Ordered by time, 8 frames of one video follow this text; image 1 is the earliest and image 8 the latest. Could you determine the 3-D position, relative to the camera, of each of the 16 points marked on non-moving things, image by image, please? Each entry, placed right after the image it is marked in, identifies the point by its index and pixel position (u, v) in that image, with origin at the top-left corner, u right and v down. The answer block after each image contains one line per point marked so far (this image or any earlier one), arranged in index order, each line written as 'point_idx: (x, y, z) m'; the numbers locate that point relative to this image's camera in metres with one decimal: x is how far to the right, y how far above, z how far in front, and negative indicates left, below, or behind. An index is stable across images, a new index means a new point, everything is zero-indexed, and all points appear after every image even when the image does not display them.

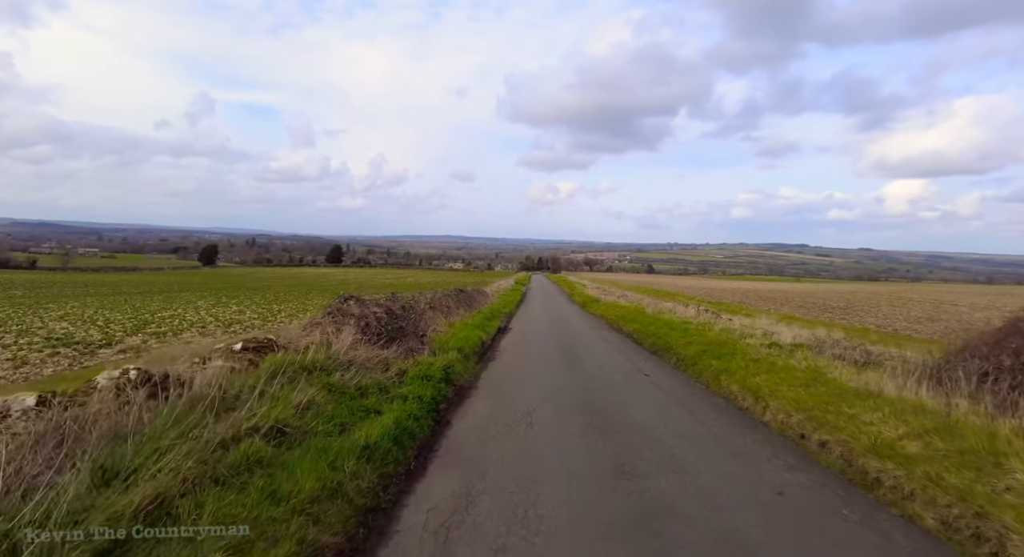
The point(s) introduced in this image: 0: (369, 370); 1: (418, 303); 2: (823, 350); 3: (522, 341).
0: (-2.3, -1.5, +7.6) m
1: (-3.2, -0.8, +15.3) m
2: (+7.8, -1.8, +11.6) m
3: (+0.4, -2.2, +16.4) m
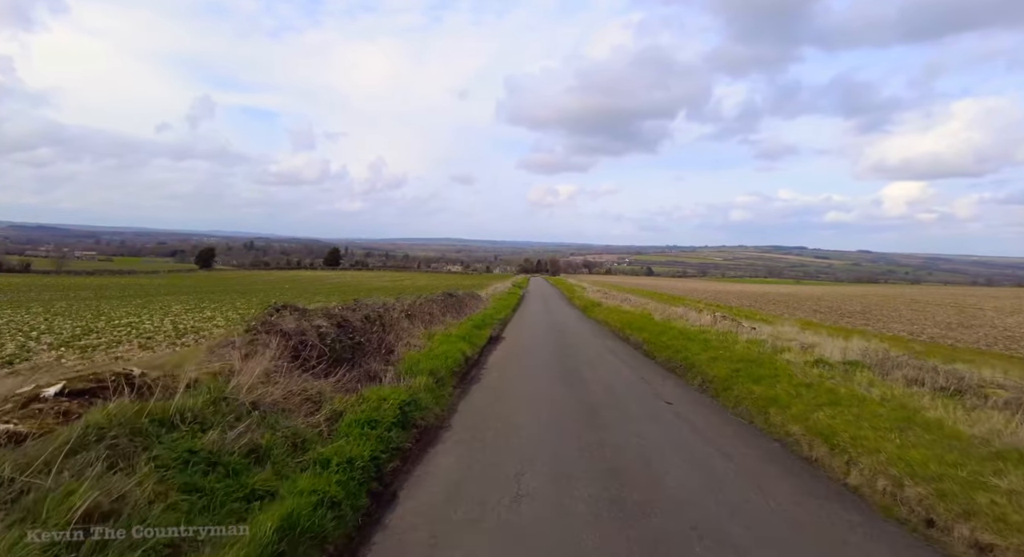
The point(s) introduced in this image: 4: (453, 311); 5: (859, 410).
0: (-2.6, -1.6, +5.3) m
1: (-3.5, -0.9, +13.0) m
2: (+7.6, -1.8, +9.3) m
3: (+0.1, -2.3, +14.1) m
4: (-2.5, -1.5, +19.8) m
5: (+5.1, -1.9, +6.8) m
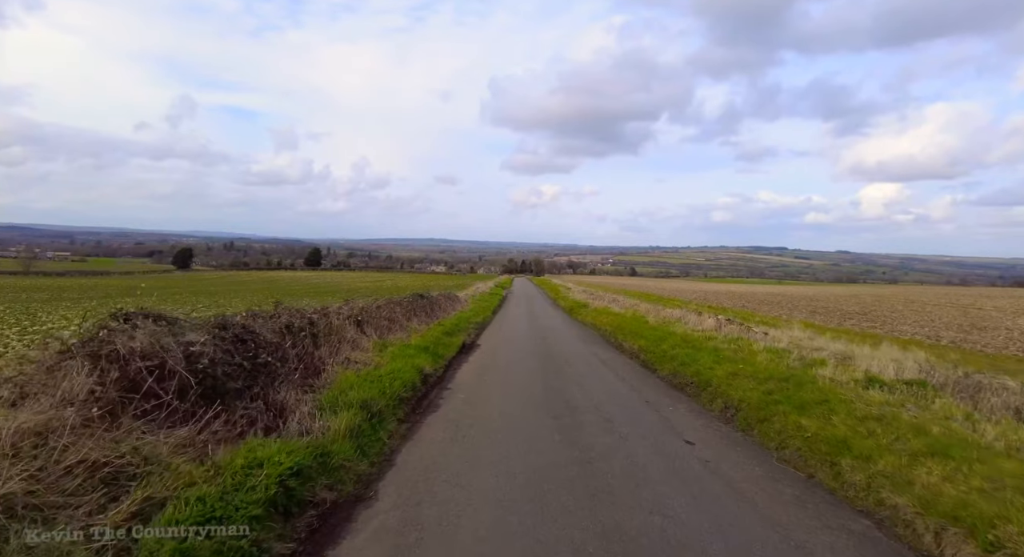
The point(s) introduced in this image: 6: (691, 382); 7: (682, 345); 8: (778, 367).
0: (-3.0, -1.5, +2.8) m
1: (-4.1, -0.8, +10.4) m
2: (+7.0, -1.7, +7.2) m
3: (-0.5, -2.3, +11.7) m
4: (-3.4, -1.4, +17.3) m
5: (+4.7, -1.9, +4.6) m
6: (+3.8, -2.2, +9.7) m
7: (+4.9, -1.9, +13.3) m
8: (+5.5, -1.8, +9.5) m
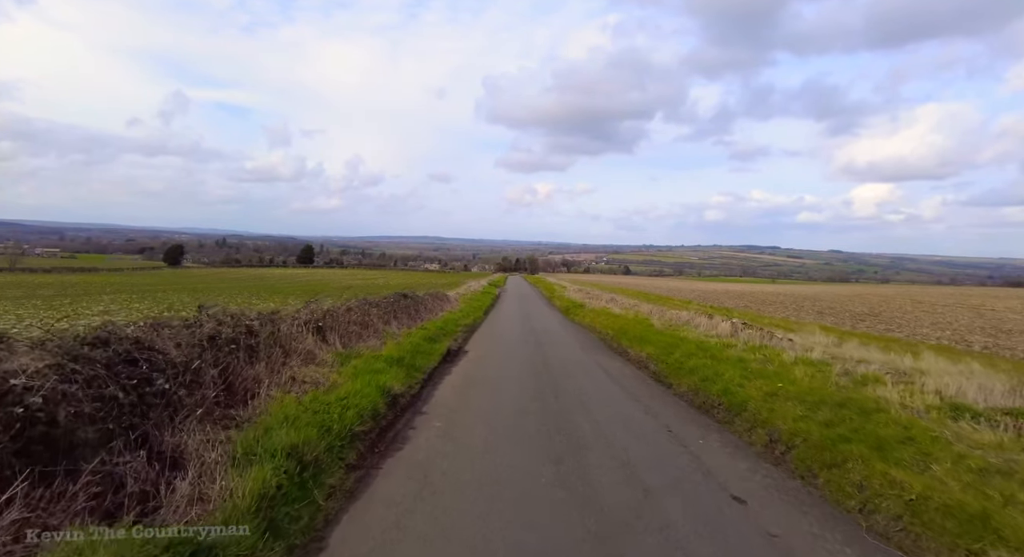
0: (-3.1, -1.5, +1.0) m
1: (-4.3, -0.8, +8.6) m
2: (+6.9, -1.8, +5.5) m
3: (-0.7, -2.3, +9.9) m
4: (-3.7, -1.4, +15.5) m
5: (+4.6, -1.9, +2.9) m
6: (+3.6, -2.2, +8.0) m
7: (+4.6, -1.9, +11.6) m
8: (+5.3, -1.8, +7.8) m
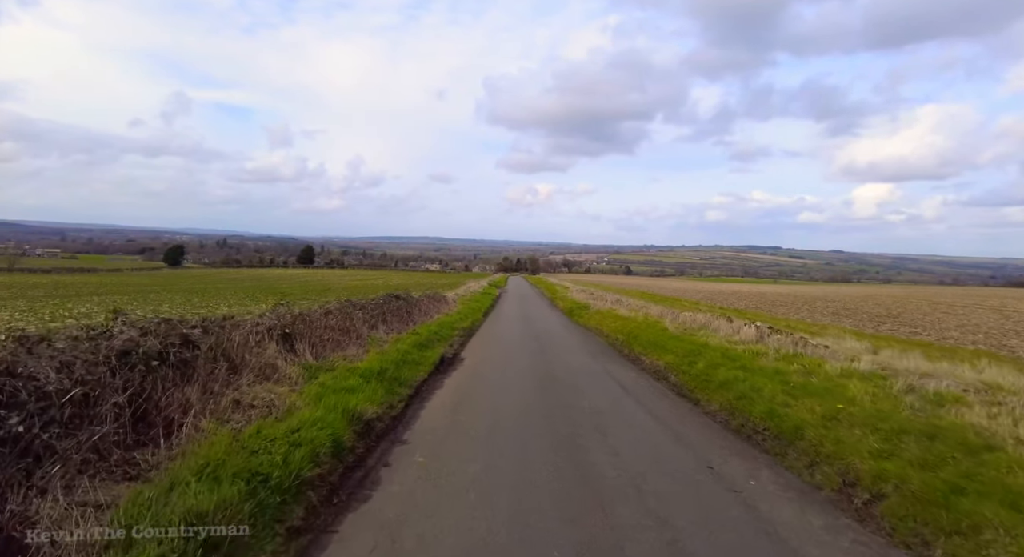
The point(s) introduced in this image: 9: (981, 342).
0: (-3.1, -1.5, -0.4) m
1: (-4.3, -0.8, +7.2) m
2: (+6.9, -1.7, +4.0) m
3: (-0.7, -2.2, +8.5) m
4: (-3.6, -1.3, +14.1) m
5: (+4.6, -1.8, +1.4) m
6: (+3.6, -2.2, +6.6) m
7: (+4.7, -1.9, +10.2) m
8: (+5.3, -1.8, +6.3) m
9: (+18.0, -2.4, +17.7) m
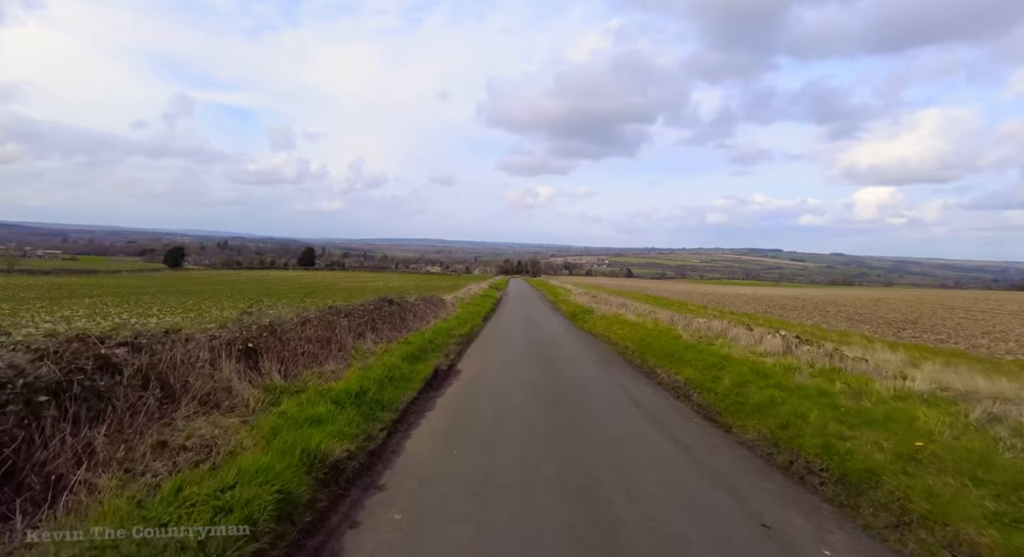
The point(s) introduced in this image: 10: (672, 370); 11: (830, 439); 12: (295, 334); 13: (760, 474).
0: (-3.0, -1.5, -1.6) m
1: (-4.3, -0.8, +6.0) m
2: (+6.9, -1.8, +2.8) m
3: (-0.7, -2.3, +7.3) m
4: (-3.6, -1.4, +12.9) m
5: (+4.6, -1.9, +0.2) m
6: (+3.6, -2.3, +5.4) m
7: (+4.7, -2.0, +9.0) m
8: (+5.3, -1.9, +5.1) m
9: (+18.0, -2.5, +16.5) m
10: (+3.9, -2.2, +11.2) m
11: (+4.2, -2.1, +6.1) m
12: (-4.0, -1.0, +8.5) m
13: (+3.1, -2.4, +5.9) m
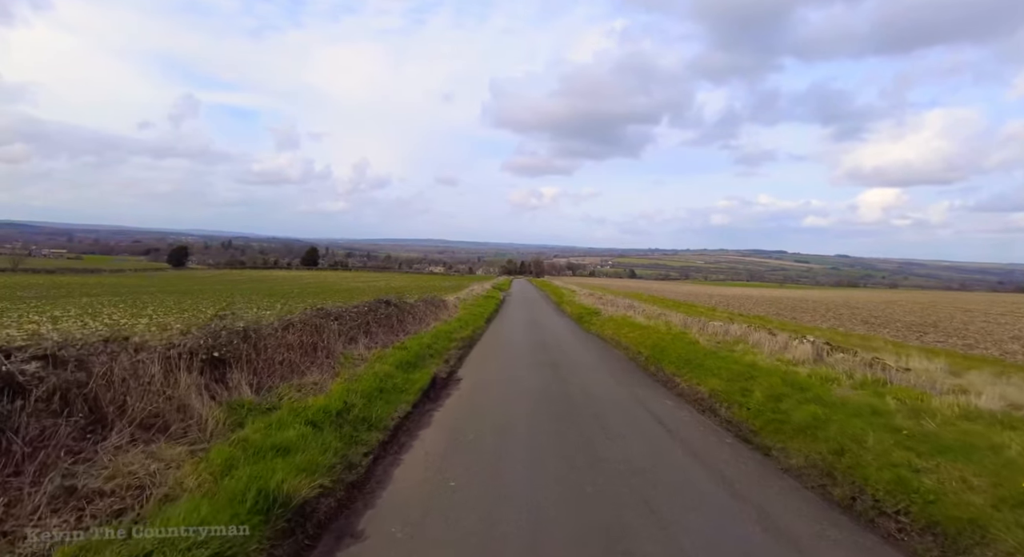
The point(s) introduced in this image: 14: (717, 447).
0: (-3.0, -1.5, -2.6) m
1: (-4.2, -0.8, +5.0) m
2: (+7.0, -1.8, +1.8) m
3: (-0.6, -2.3, +6.3) m
4: (-3.5, -1.4, +11.9) m
5: (+4.6, -1.9, -0.8) m
6: (+3.7, -2.3, +4.4) m
7: (+4.8, -2.0, +8.0) m
8: (+5.4, -1.9, +4.1) m
9: (+18.1, -2.6, +15.4) m
10: (+4.0, -2.2, +10.2) m
11: (+4.3, -2.1, +5.1) m
12: (-3.9, -1.0, +7.6) m
13: (+3.2, -2.4, +4.9) m
14: (+3.0, -2.4, +7.0) m
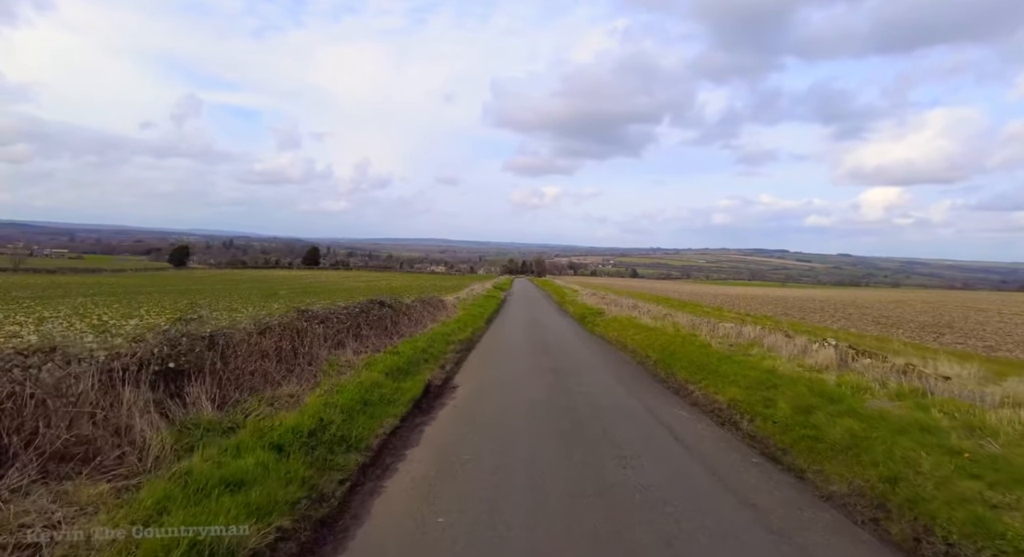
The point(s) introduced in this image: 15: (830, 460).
0: (-3.0, -1.5, -3.4) m
1: (-4.2, -0.8, +4.3) m
2: (+7.0, -1.8, +1.0) m
3: (-0.6, -2.3, +5.5) m
4: (-3.5, -1.4, +11.1) m
5: (+4.6, -1.9, -1.6) m
6: (+3.7, -2.2, +3.6) m
7: (+4.8, -2.0, +7.1) m
8: (+5.4, -1.9, +3.3) m
9: (+18.2, -2.6, +14.5) m
10: (+4.0, -2.2, +9.4) m
11: (+4.3, -2.1, +4.3) m
12: (-3.9, -1.0, +6.8) m
13: (+3.2, -2.4, +4.1) m
14: (+3.0, -2.4, +6.2) m
15: (+4.0, -2.2, +5.9) m
